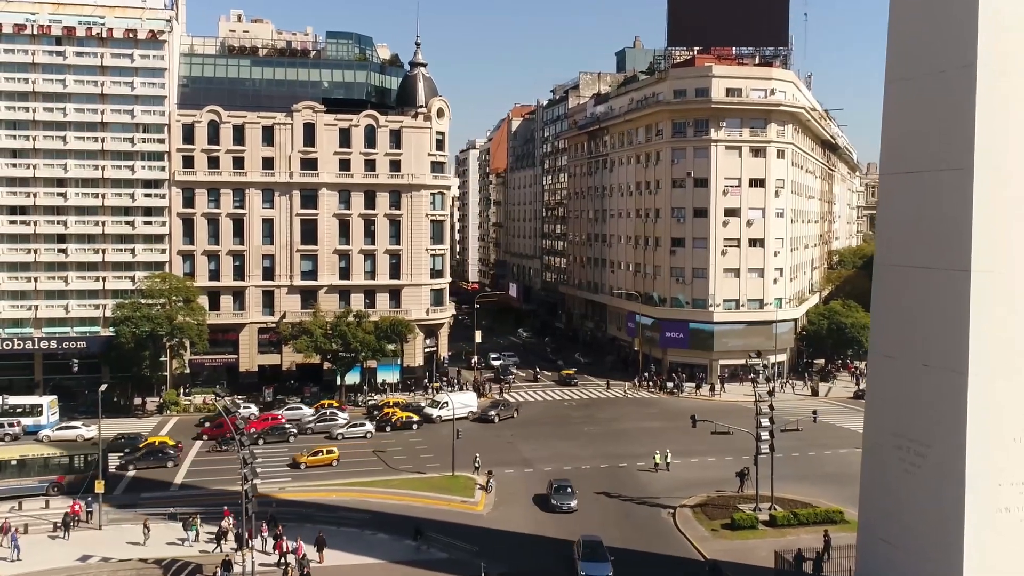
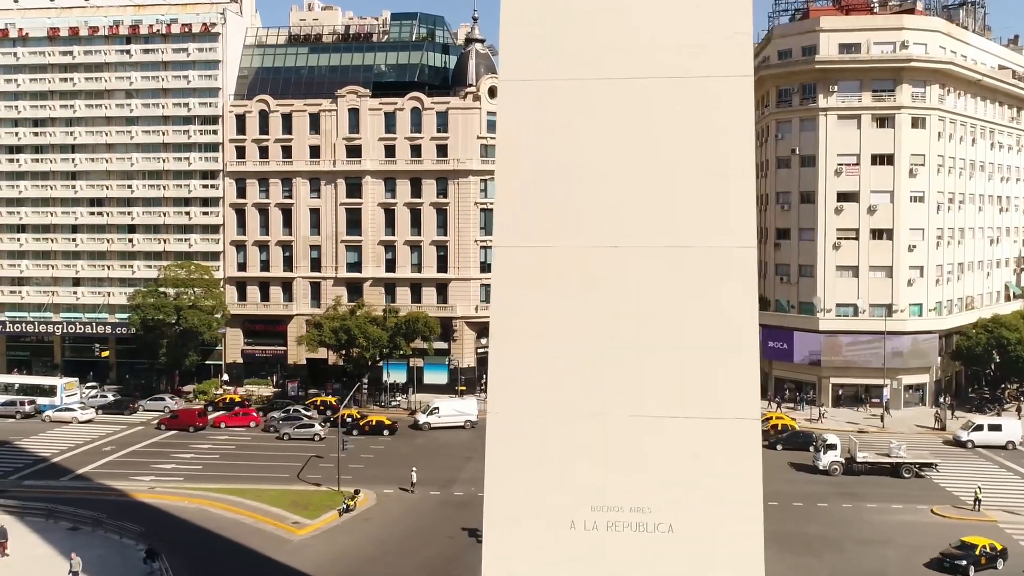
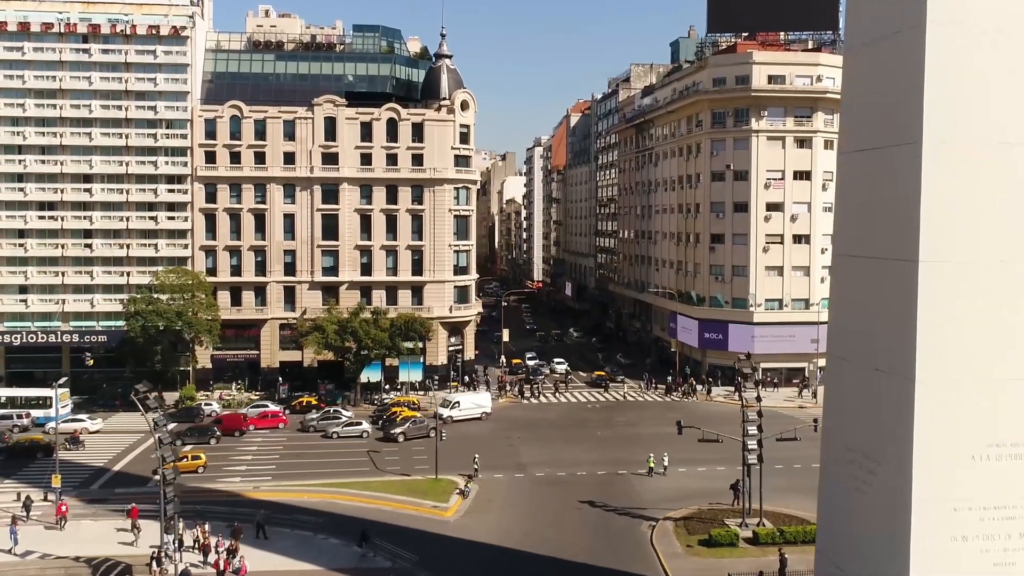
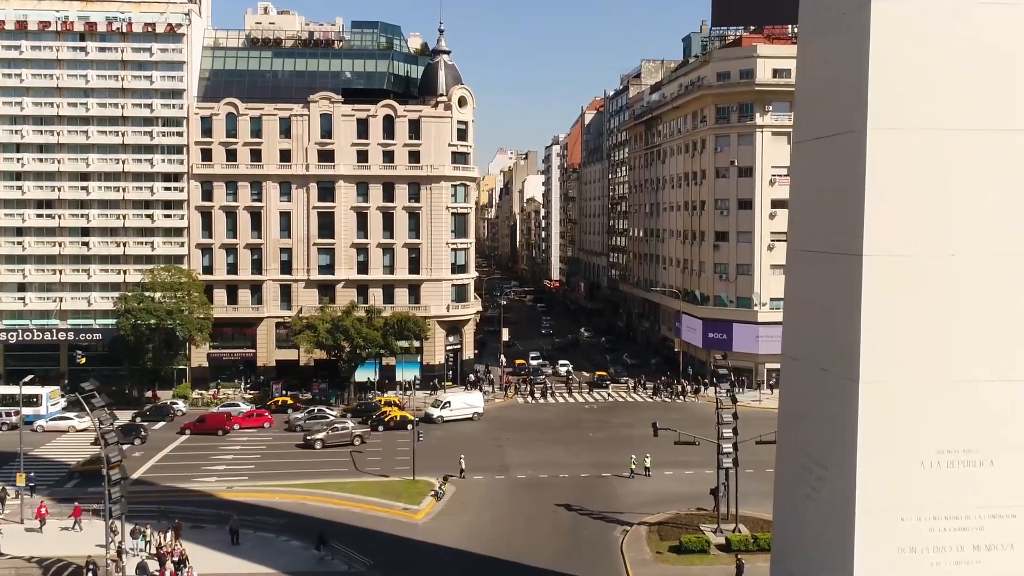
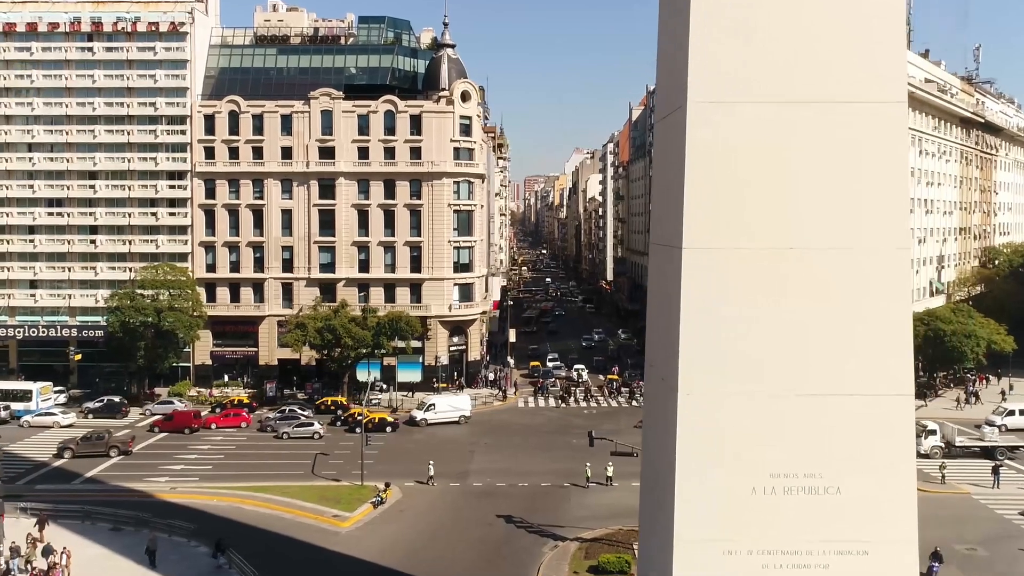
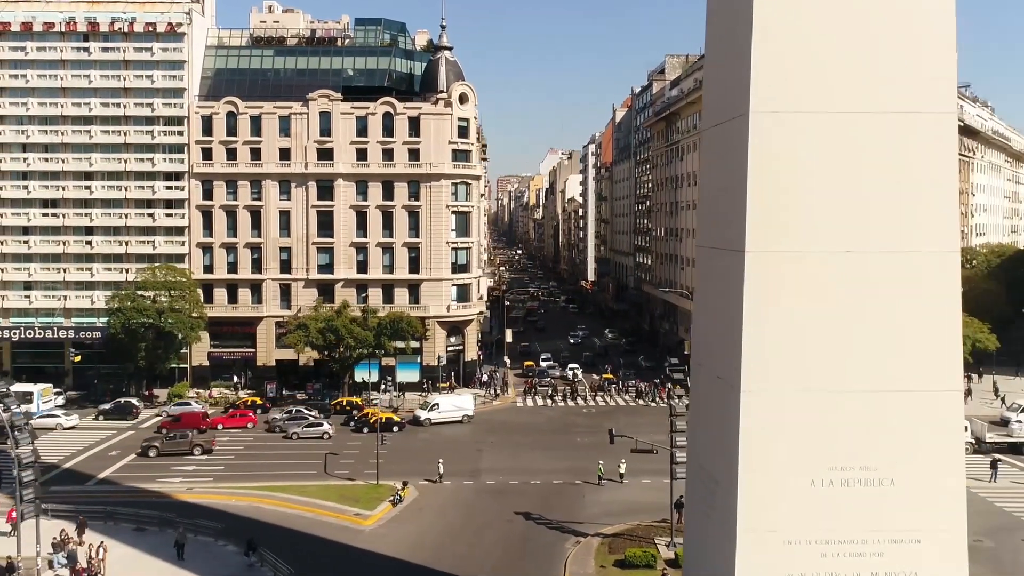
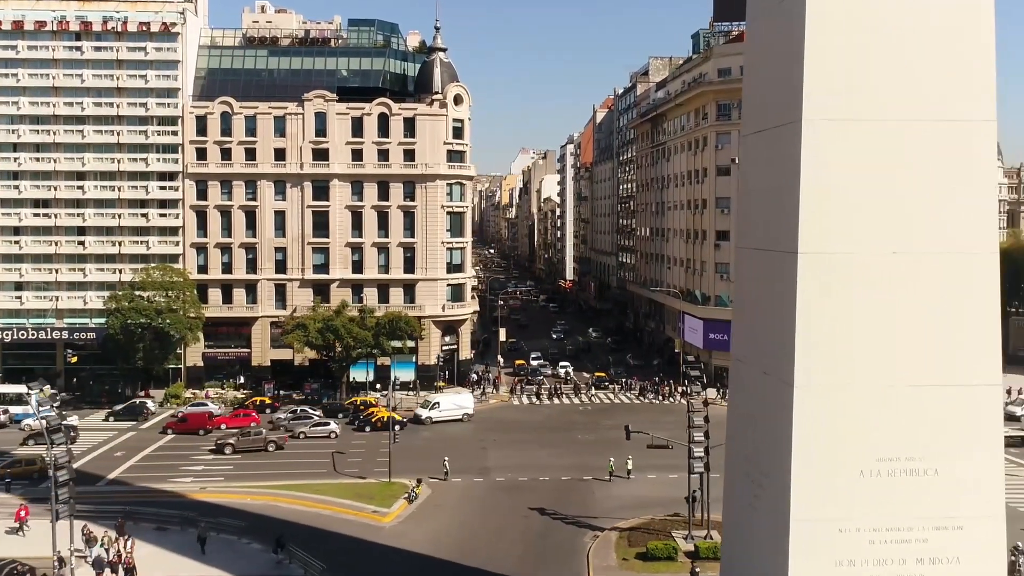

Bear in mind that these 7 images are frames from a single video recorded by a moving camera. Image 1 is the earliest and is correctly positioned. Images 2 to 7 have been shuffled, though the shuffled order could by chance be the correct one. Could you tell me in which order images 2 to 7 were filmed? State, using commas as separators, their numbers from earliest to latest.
3, 4, 7, 6, 5, 2
